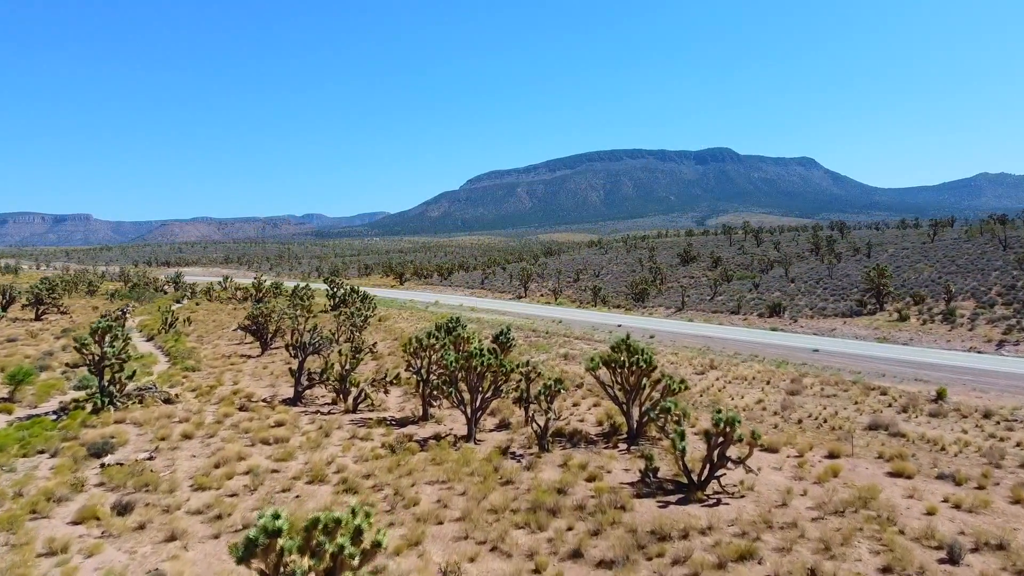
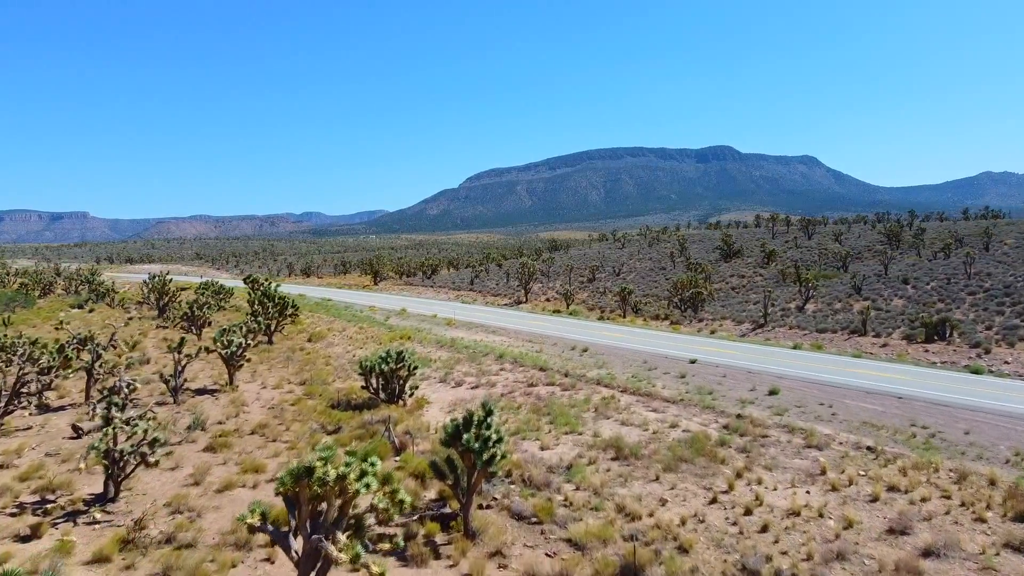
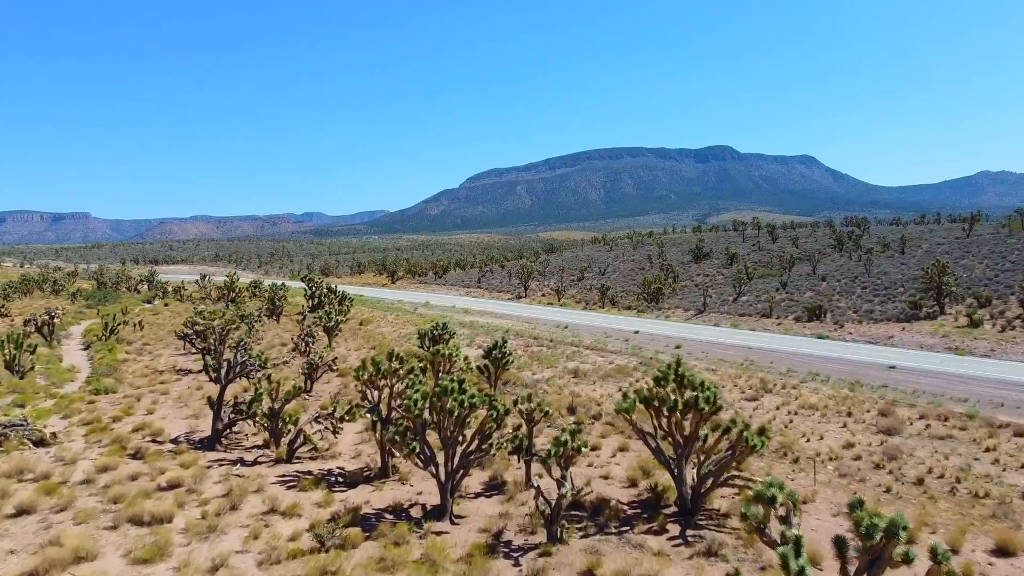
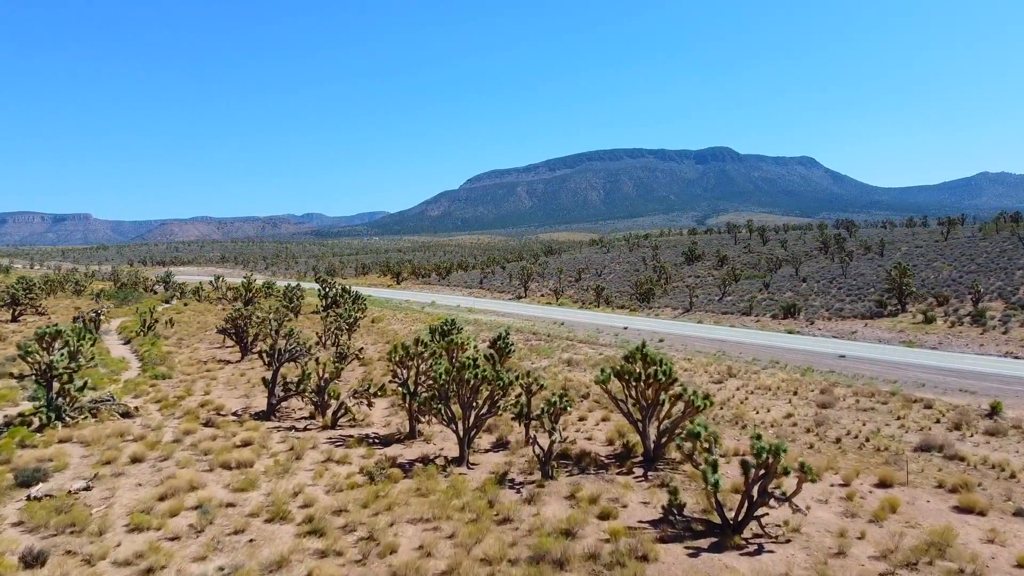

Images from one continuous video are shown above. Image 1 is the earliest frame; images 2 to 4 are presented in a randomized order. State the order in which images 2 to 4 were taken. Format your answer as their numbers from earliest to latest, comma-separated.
4, 3, 2
